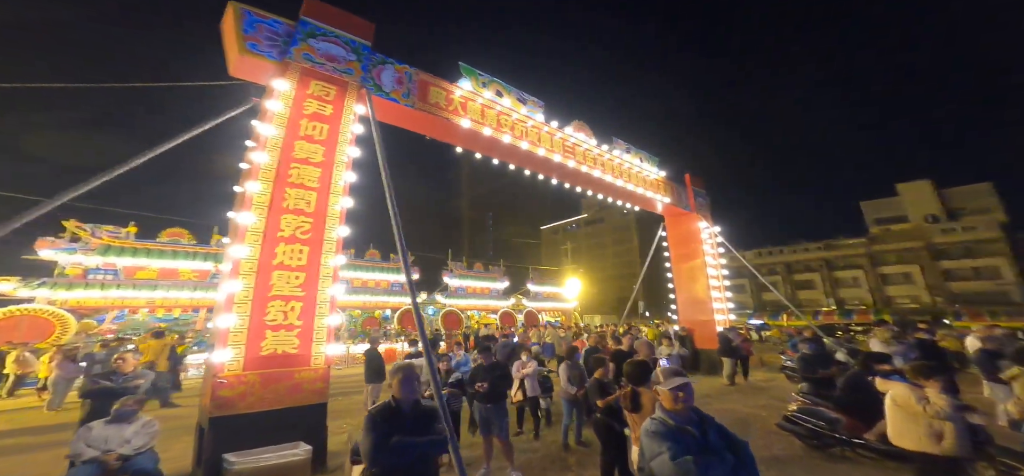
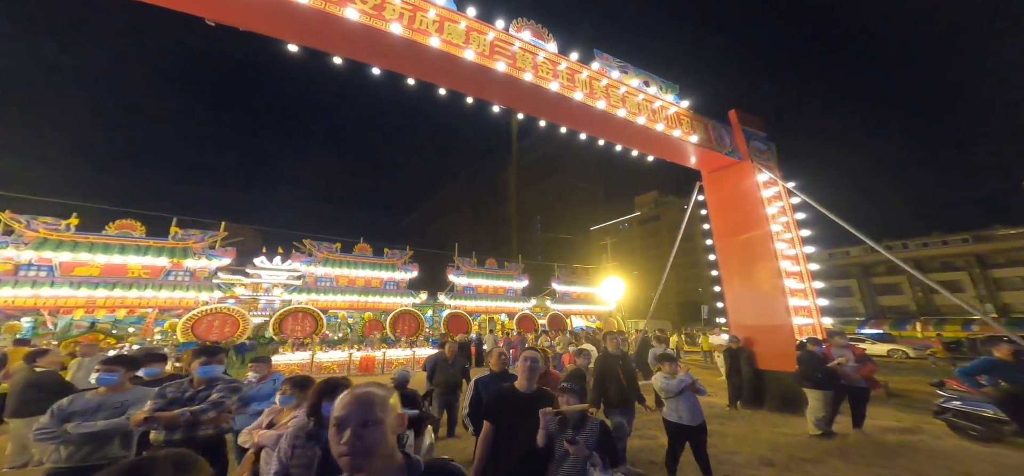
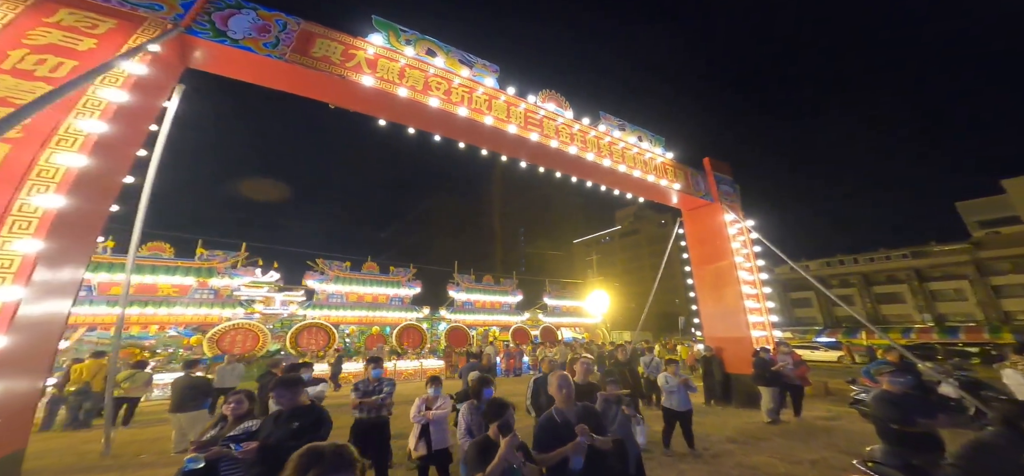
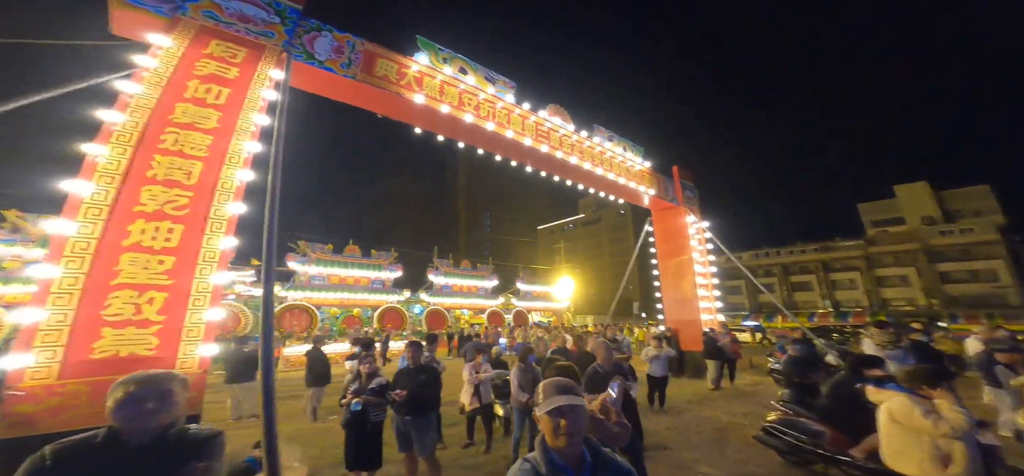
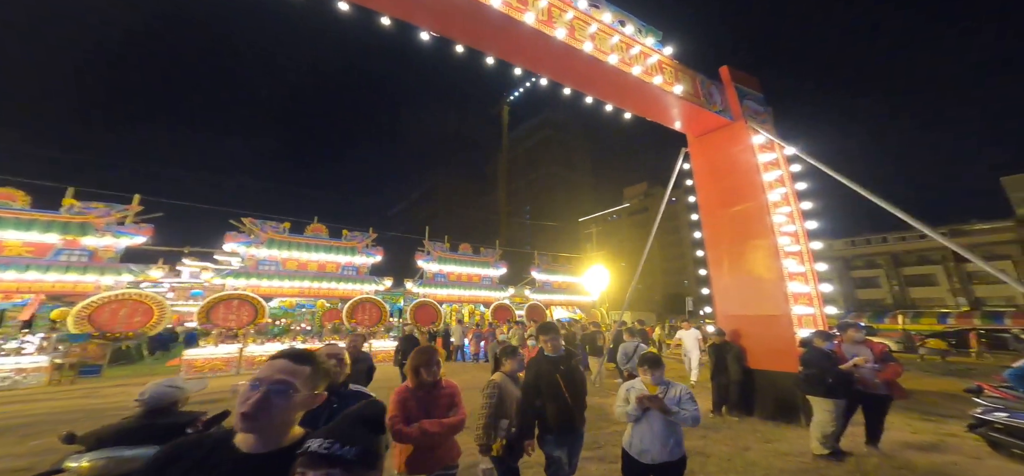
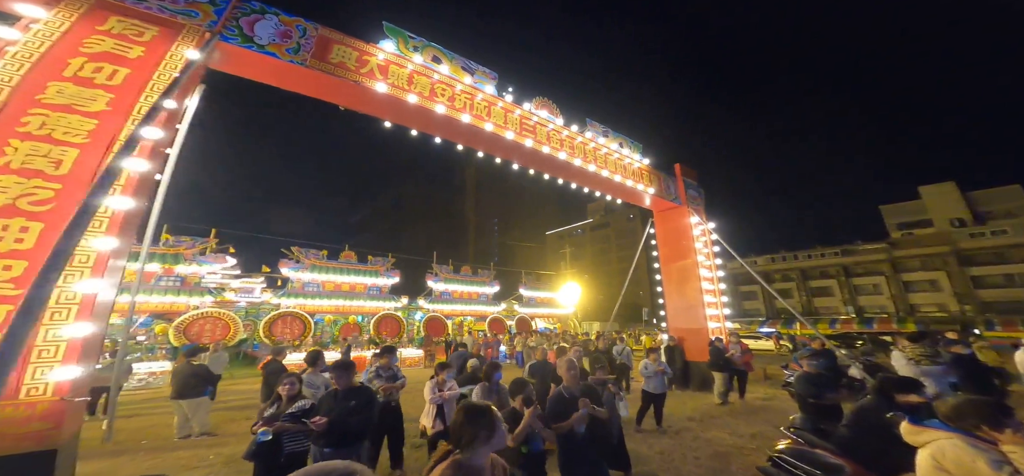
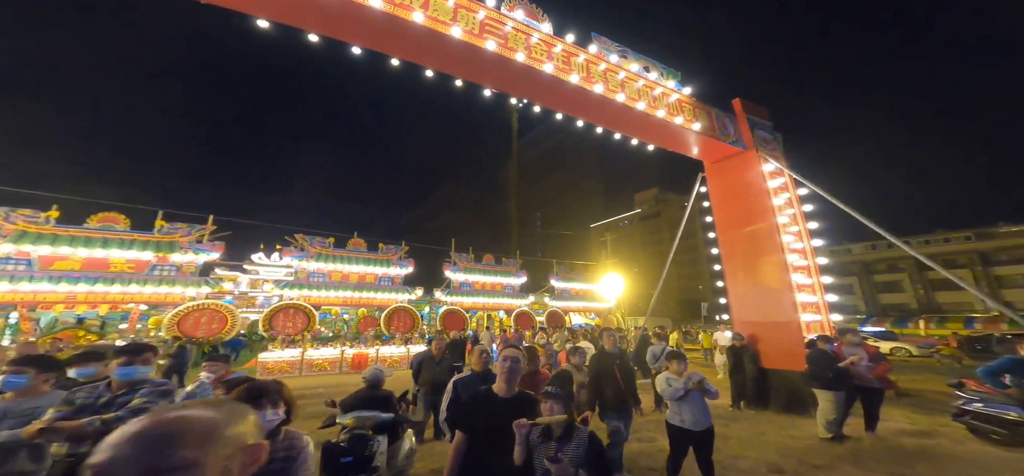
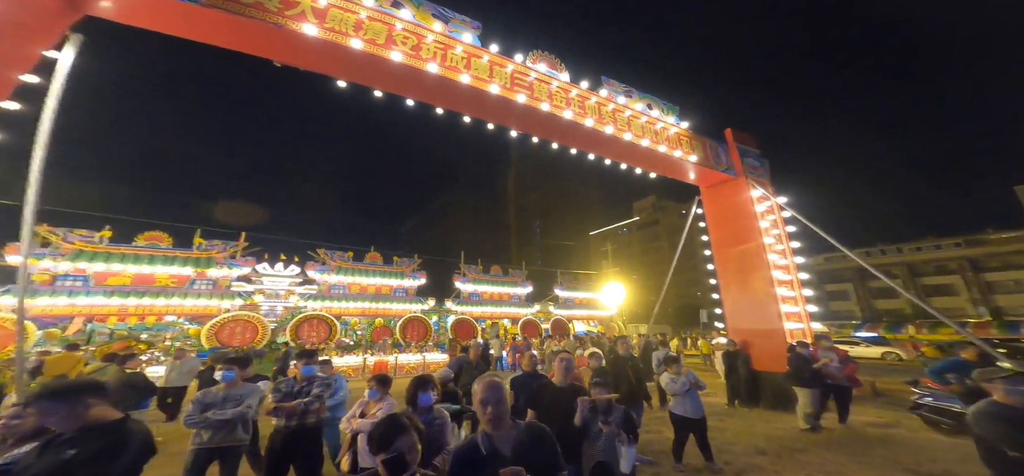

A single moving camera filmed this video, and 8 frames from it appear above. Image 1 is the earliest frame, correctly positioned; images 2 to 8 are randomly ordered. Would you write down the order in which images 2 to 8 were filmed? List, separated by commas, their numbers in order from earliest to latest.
4, 6, 3, 8, 2, 7, 5
